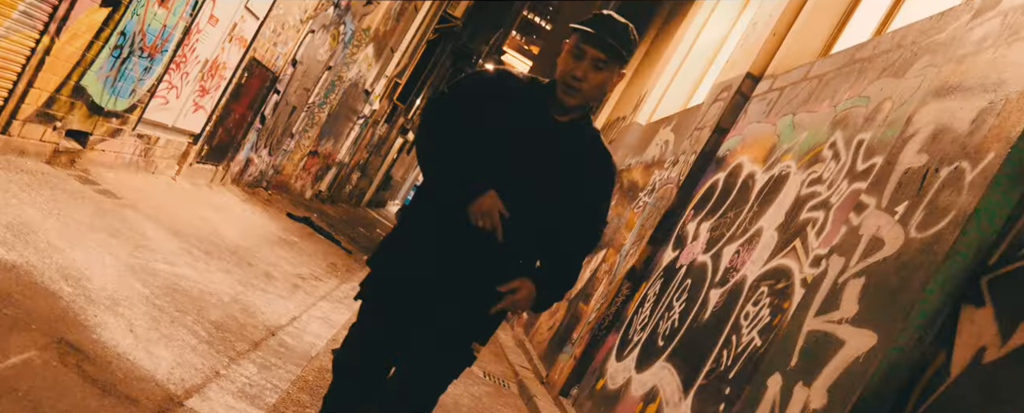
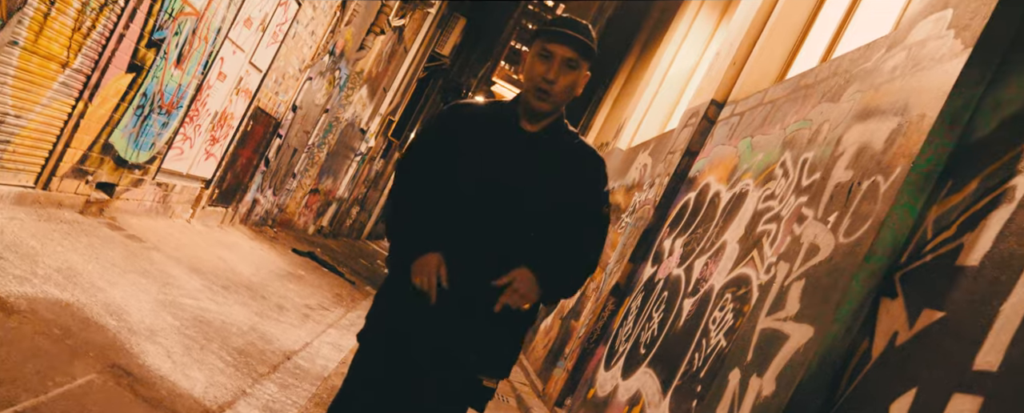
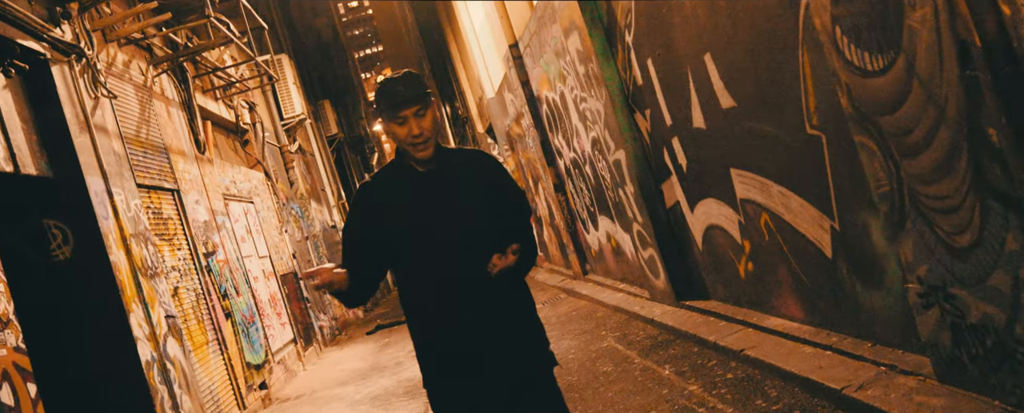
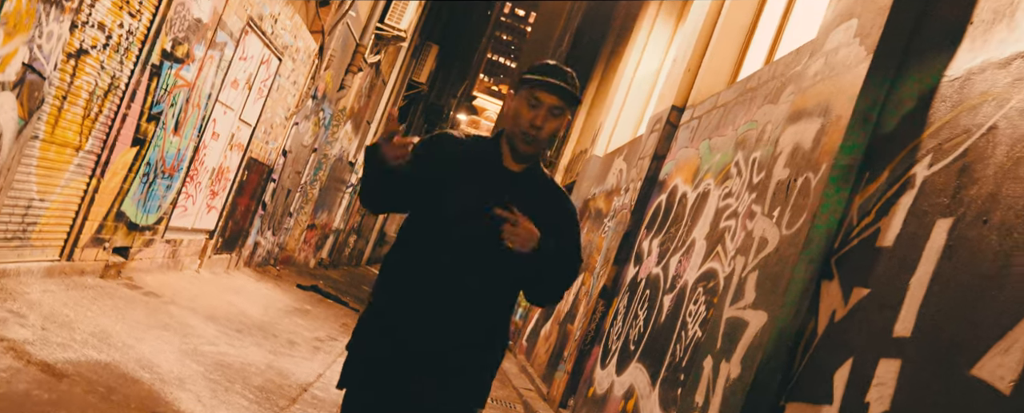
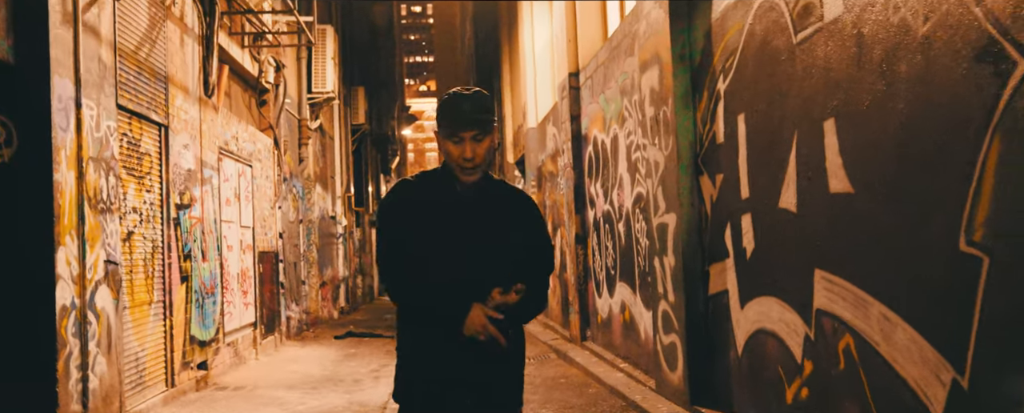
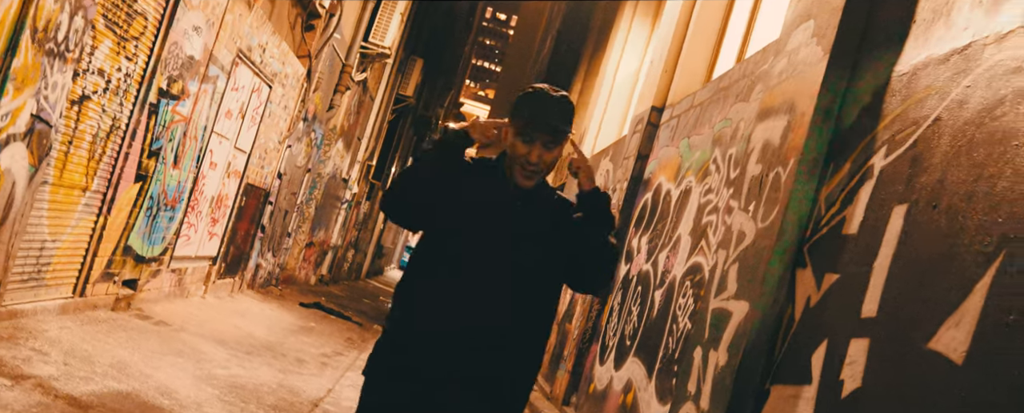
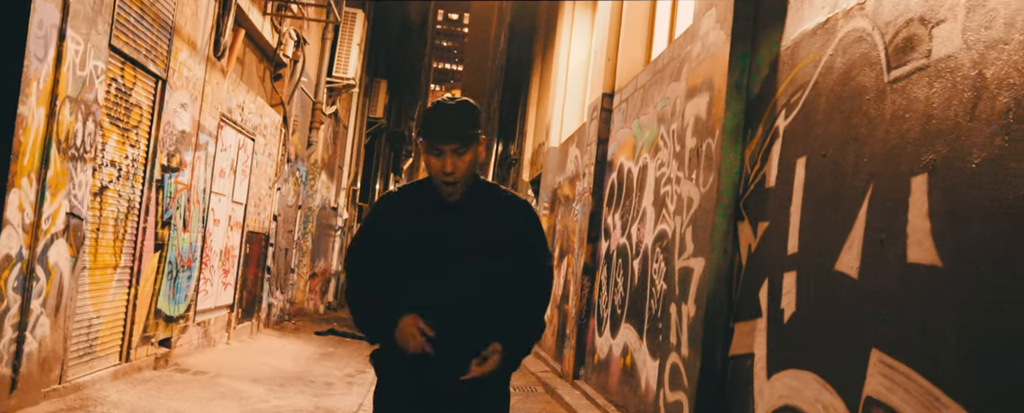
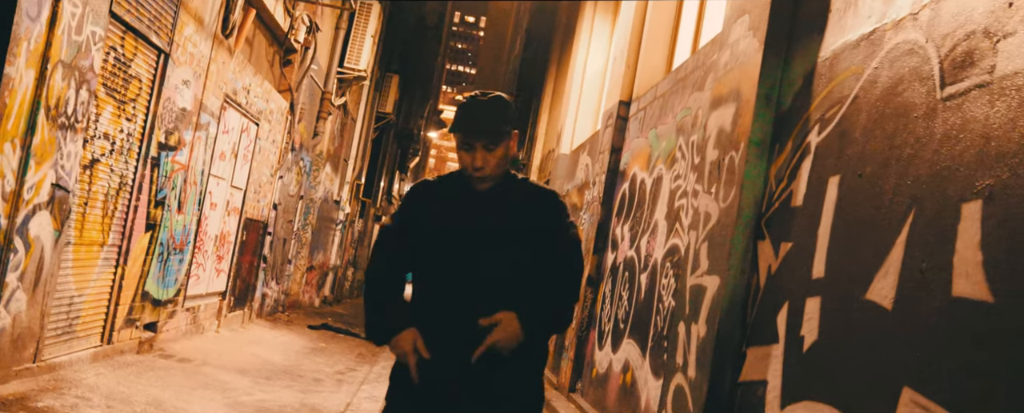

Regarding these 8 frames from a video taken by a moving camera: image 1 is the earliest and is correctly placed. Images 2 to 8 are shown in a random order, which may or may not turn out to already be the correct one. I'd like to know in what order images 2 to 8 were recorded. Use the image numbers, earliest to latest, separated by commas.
2, 4, 6, 8, 7, 5, 3
